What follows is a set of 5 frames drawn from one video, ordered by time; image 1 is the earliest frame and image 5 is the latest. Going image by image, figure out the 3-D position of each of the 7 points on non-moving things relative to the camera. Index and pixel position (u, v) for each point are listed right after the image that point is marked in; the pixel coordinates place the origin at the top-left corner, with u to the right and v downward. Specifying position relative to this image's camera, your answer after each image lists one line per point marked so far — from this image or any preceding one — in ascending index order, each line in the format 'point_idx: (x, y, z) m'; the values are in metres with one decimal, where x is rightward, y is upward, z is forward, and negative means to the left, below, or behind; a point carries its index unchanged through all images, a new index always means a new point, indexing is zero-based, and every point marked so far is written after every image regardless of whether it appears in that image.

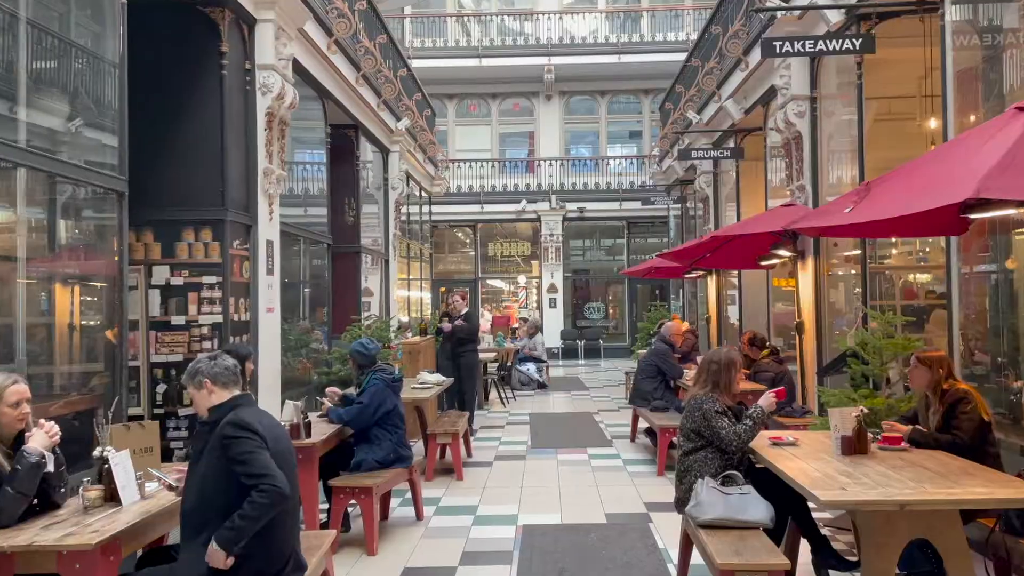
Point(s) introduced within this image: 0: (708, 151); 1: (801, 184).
0: (+2.5, +1.7, +9.8) m
1: (+2.8, +1.0, +7.5) m
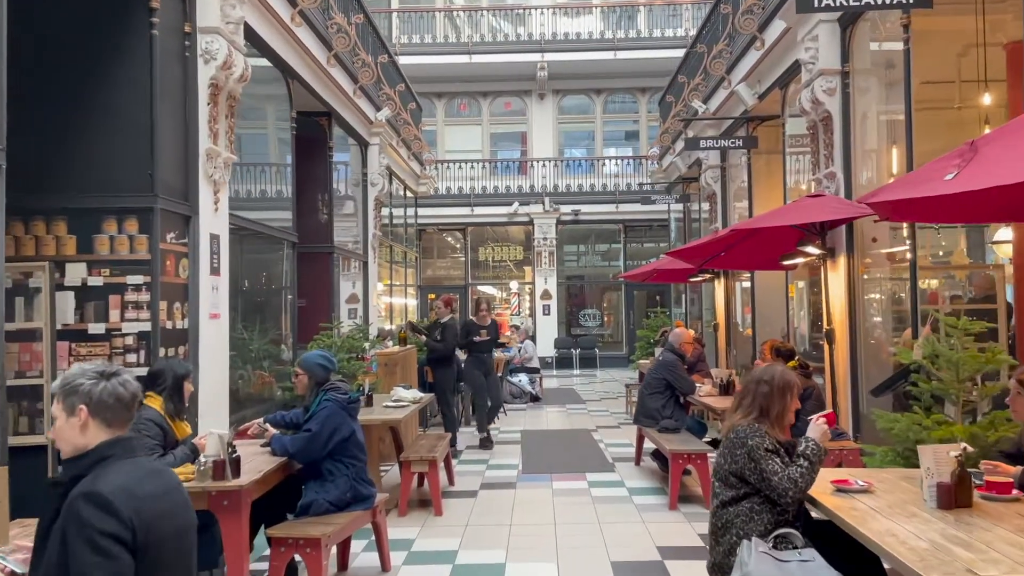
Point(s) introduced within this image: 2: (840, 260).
0: (+2.4, +1.7, +8.9) m
1: (+2.7, +1.0, +6.5) m
2: (+2.8, +0.2, +6.5) m
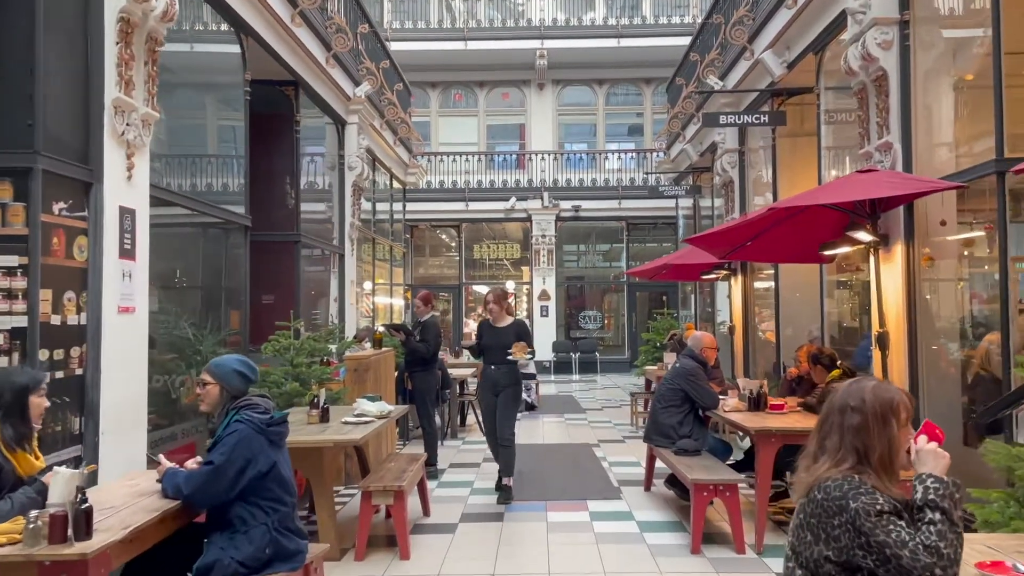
0: (+2.3, +1.7, +7.8) m
1: (+2.6, +1.0, +5.4) m
2: (+2.7, +0.3, +5.4) m
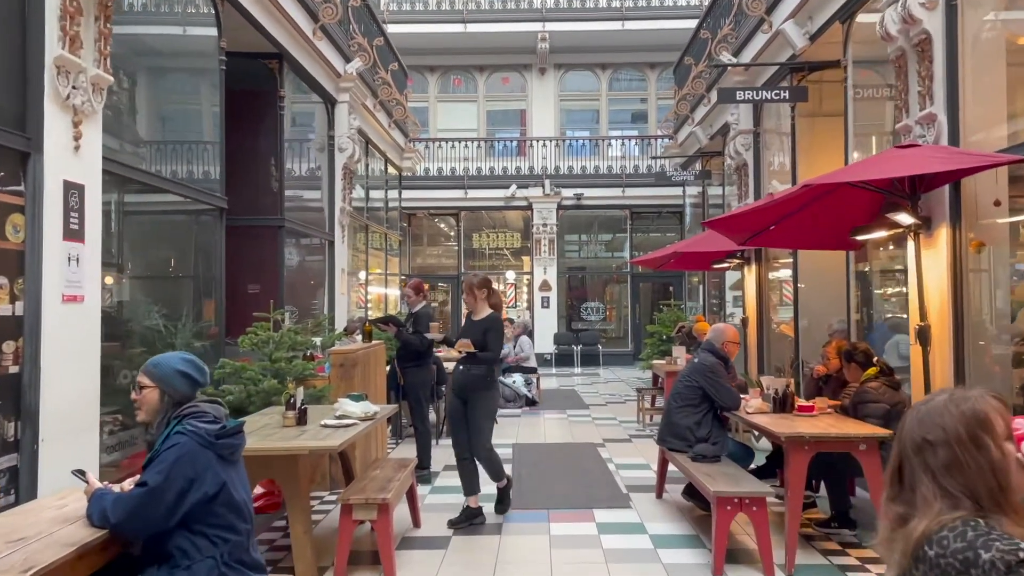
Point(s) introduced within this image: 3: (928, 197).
0: (+2.3, +1.8, +7.2) m
1: (+2.6, +1.1, +4.9) m
2: (+2.7, +0.3, +4.8) m
3: (+2.7, +0.6, +5.0) m
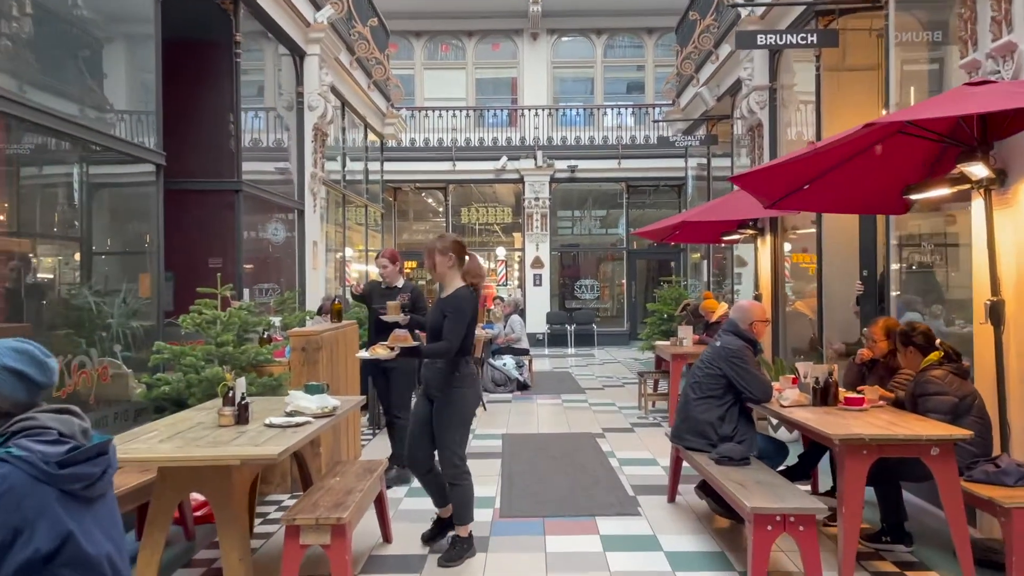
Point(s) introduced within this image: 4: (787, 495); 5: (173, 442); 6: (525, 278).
0: (+2.2, +2.1, +6.3) m
1: (+2.6, +1.3, +4.0) m
2: (+2.6, +0.5, +4.0) m
3: (+2.6, +0.8, +4.1) m
4: (+1.2, -0.9, +3.5) m
5: (-1.5, -0.7, +3.4) m
6: (+0.3, +0.2, +18.1) m
